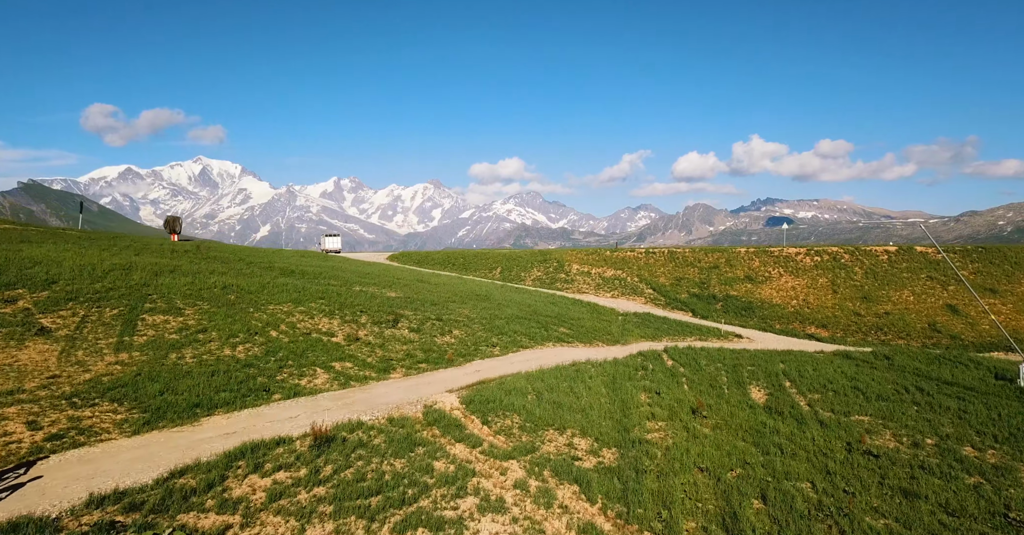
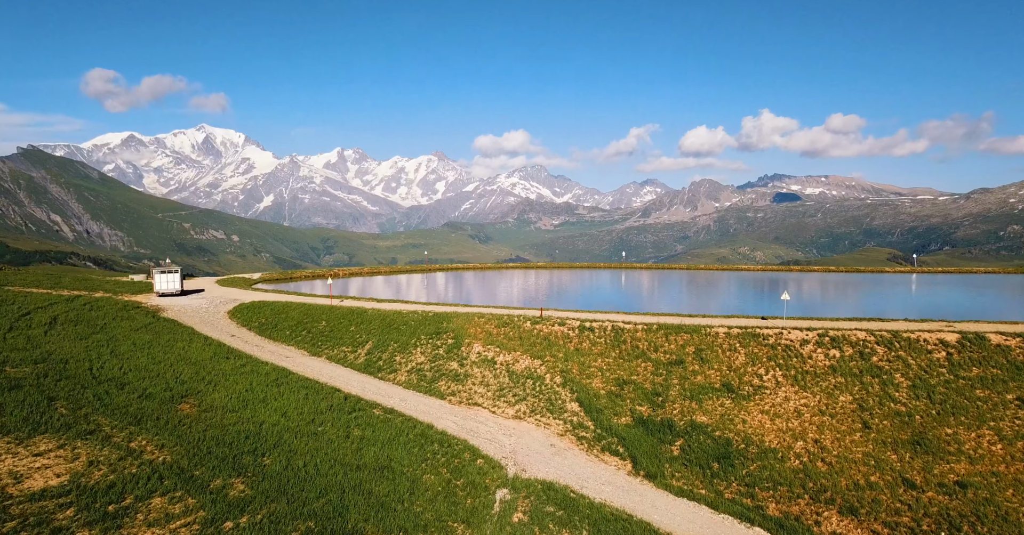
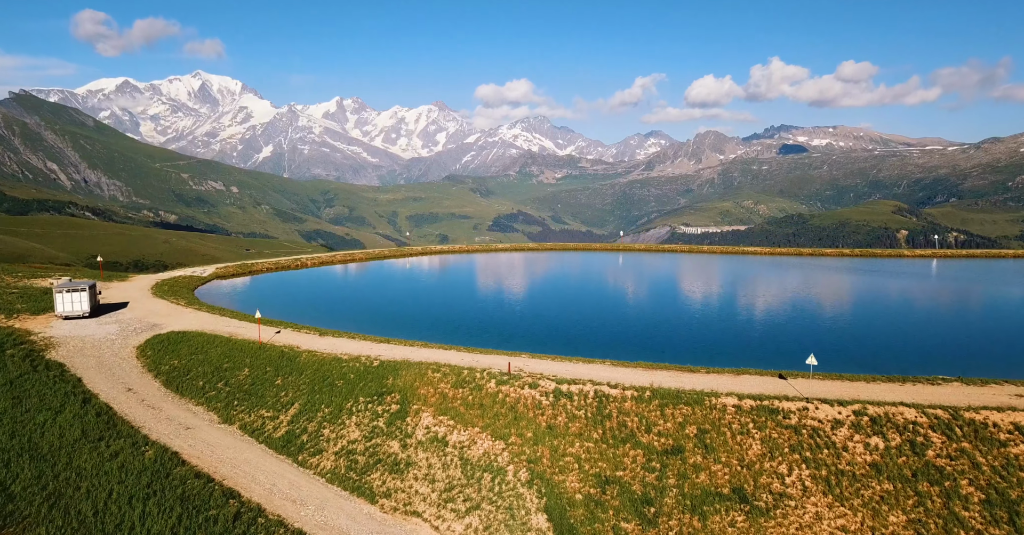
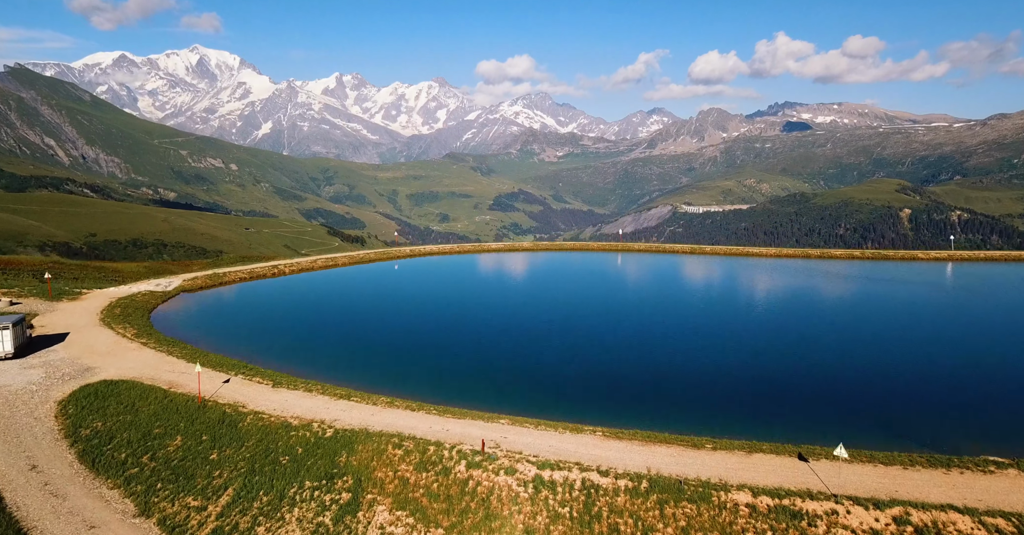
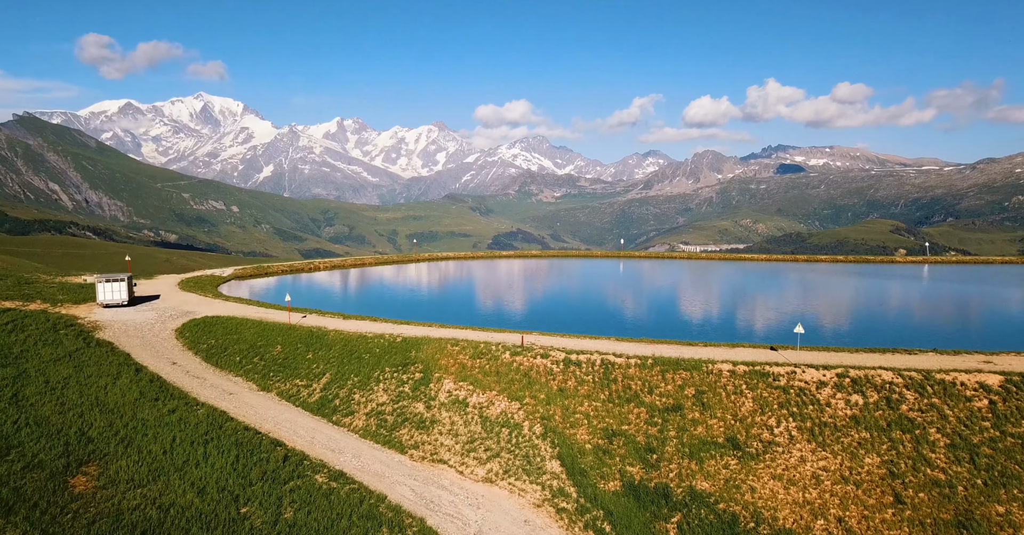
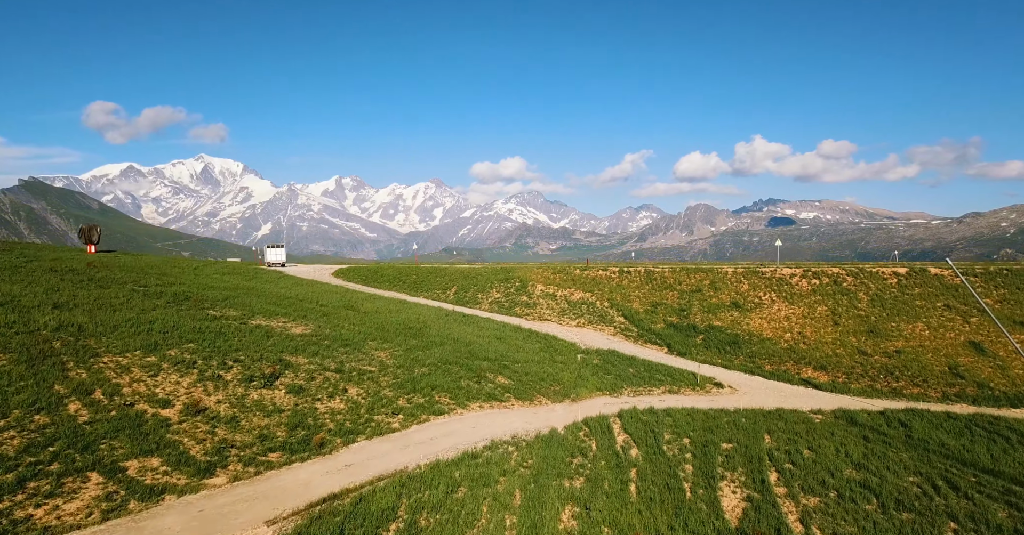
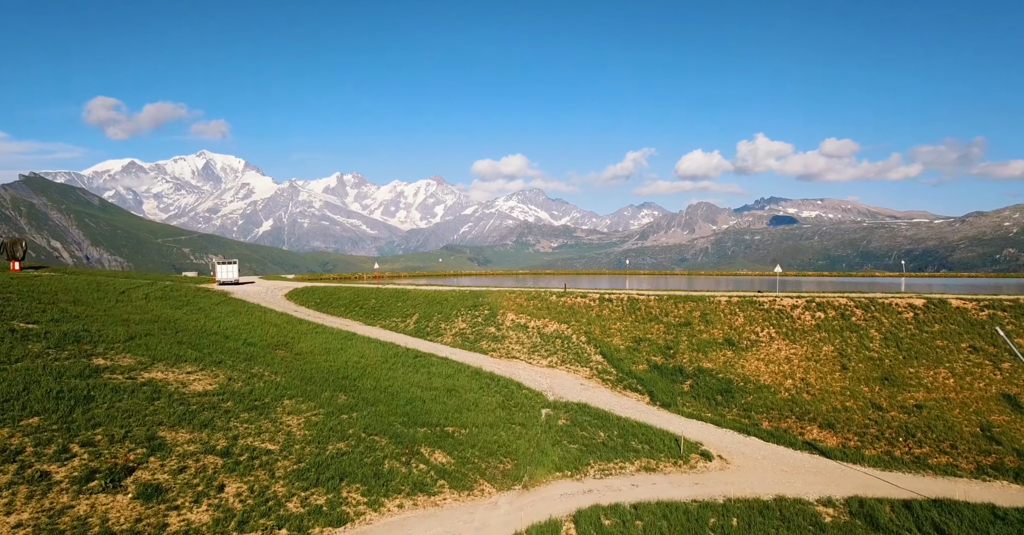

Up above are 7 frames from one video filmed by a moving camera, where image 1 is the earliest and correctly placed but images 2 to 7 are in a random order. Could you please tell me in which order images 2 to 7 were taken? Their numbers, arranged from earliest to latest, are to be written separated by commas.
6, 7, 2, 5, 3, 4
